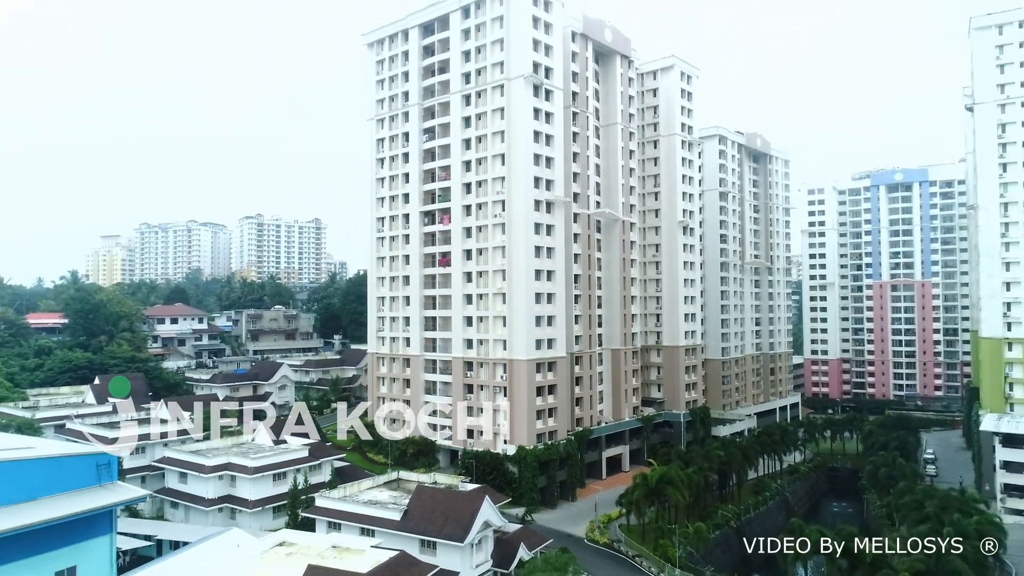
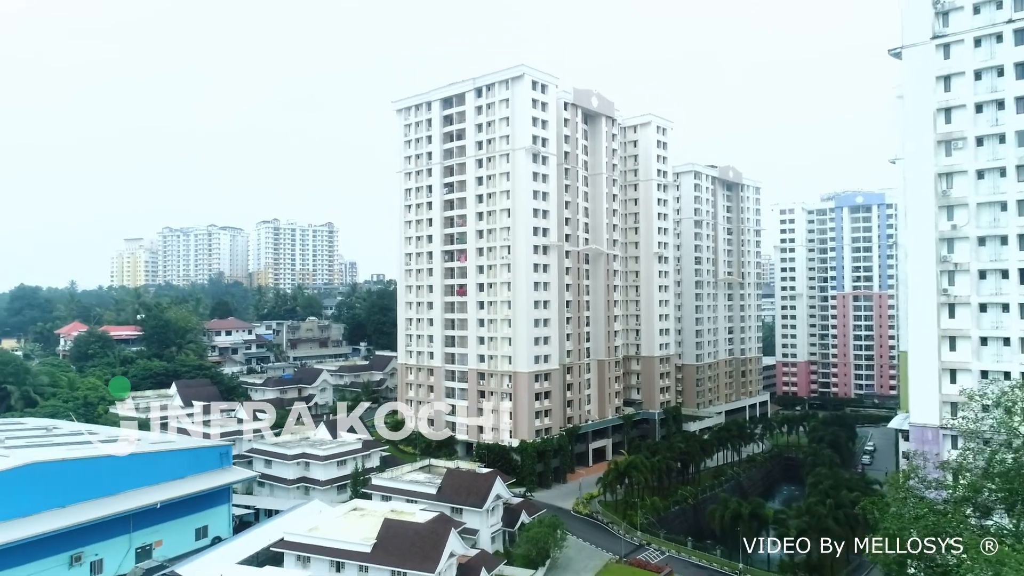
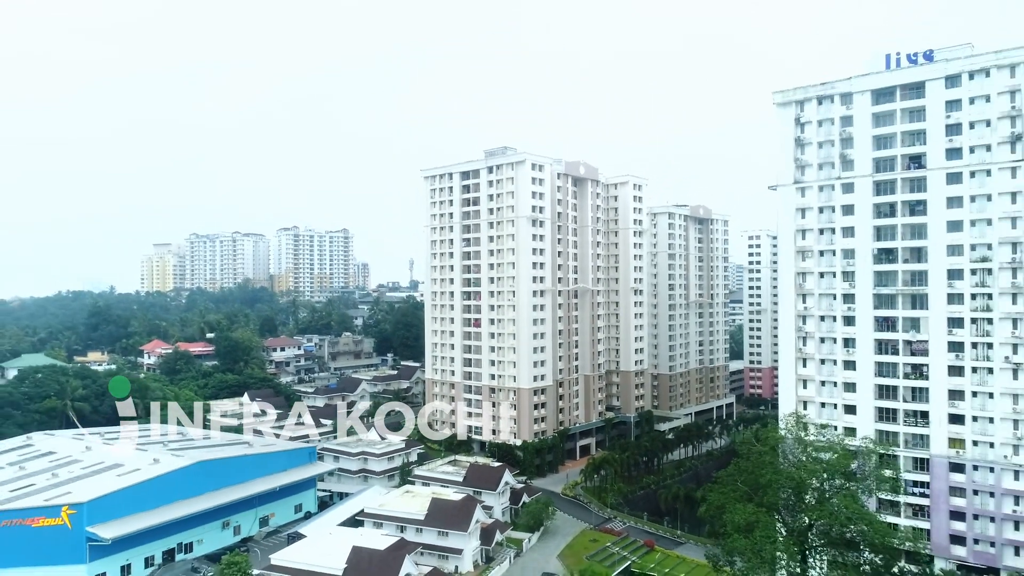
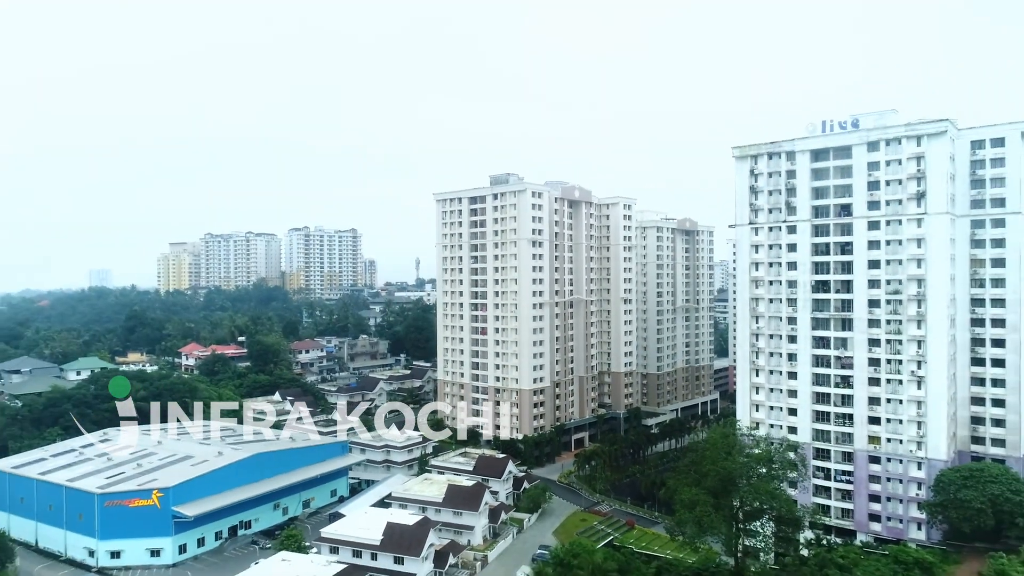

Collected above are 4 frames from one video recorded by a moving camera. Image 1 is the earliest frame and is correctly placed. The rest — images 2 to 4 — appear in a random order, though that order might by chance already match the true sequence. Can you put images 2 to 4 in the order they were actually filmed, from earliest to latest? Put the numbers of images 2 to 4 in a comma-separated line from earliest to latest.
2, 3, 4
